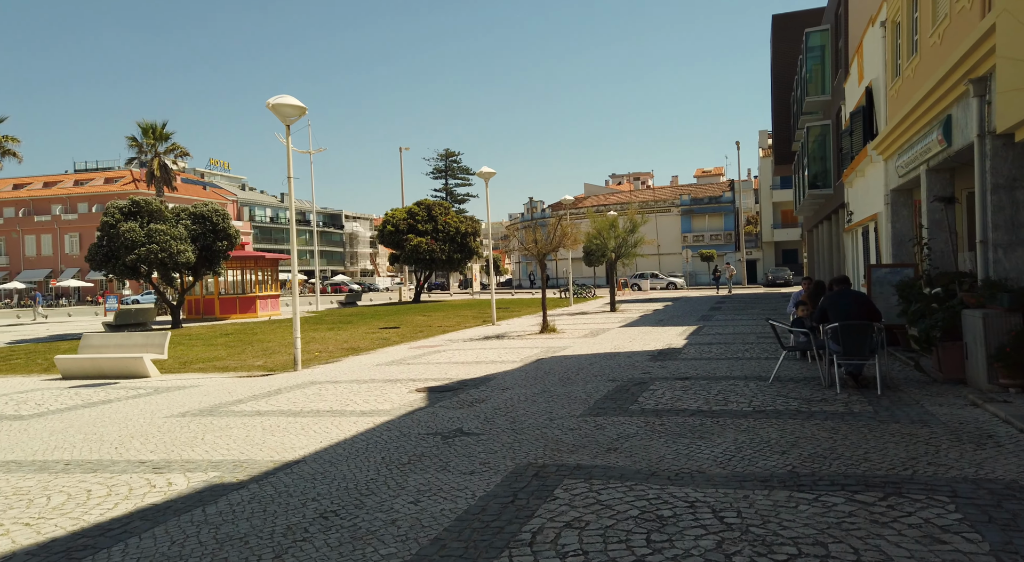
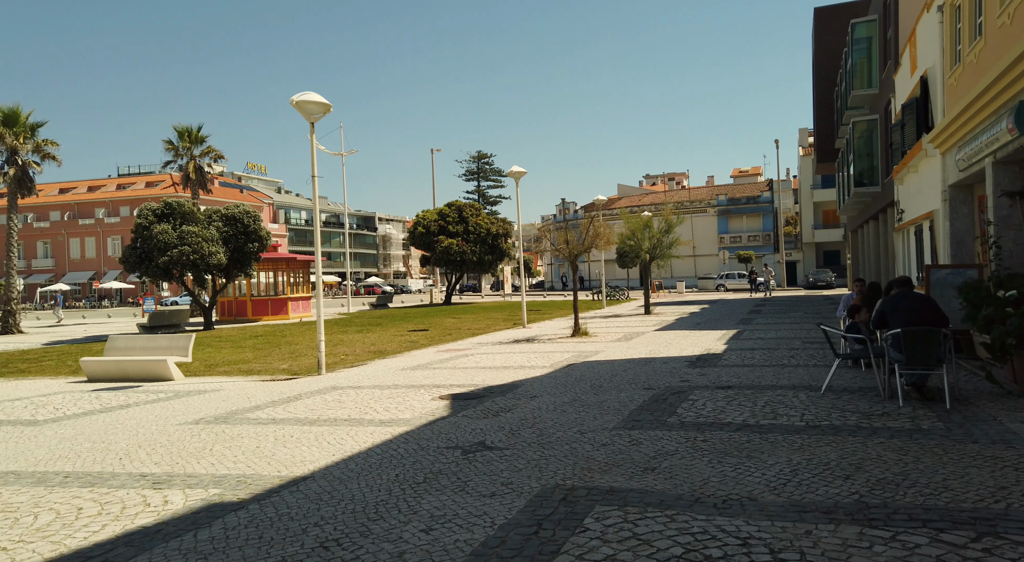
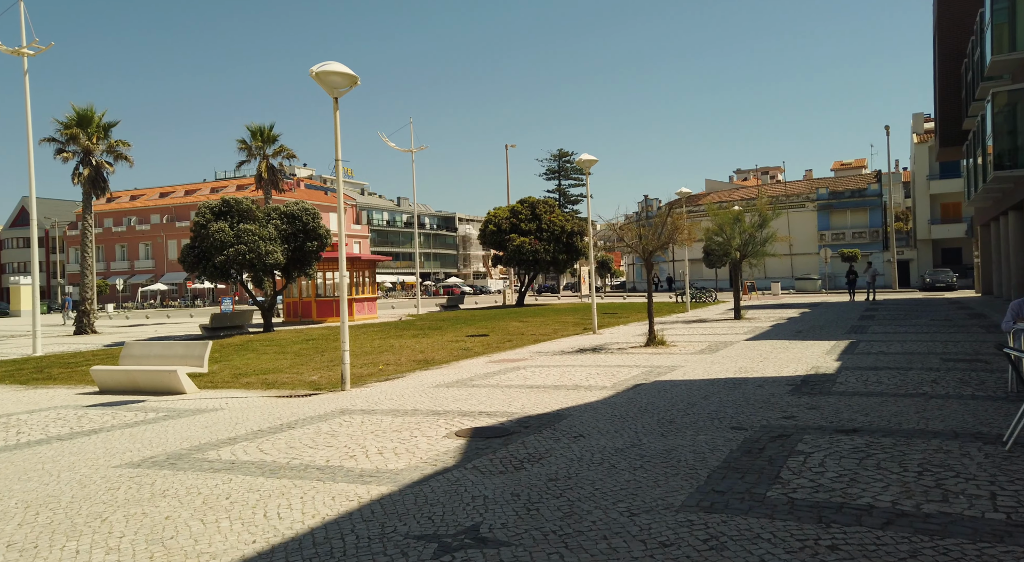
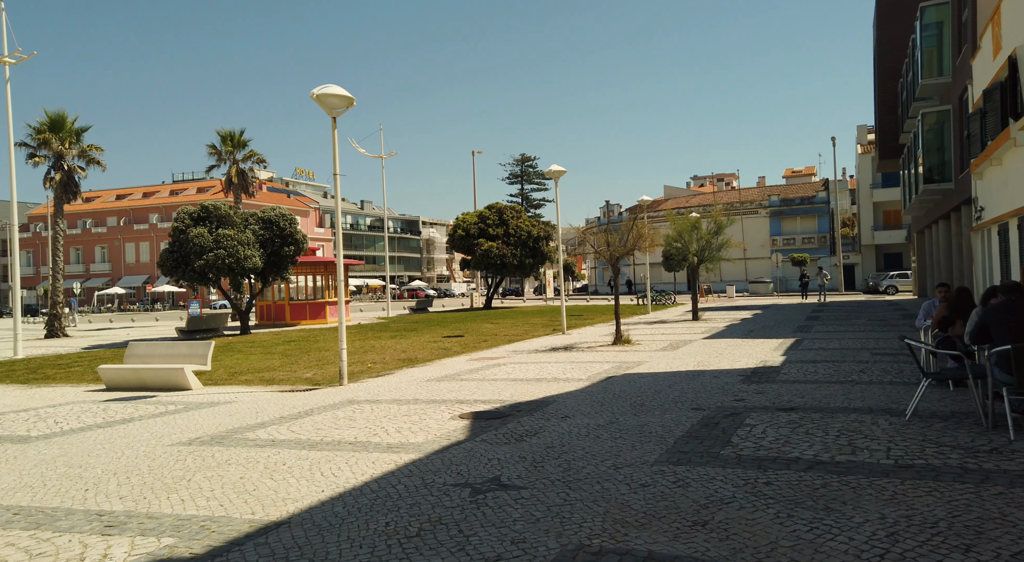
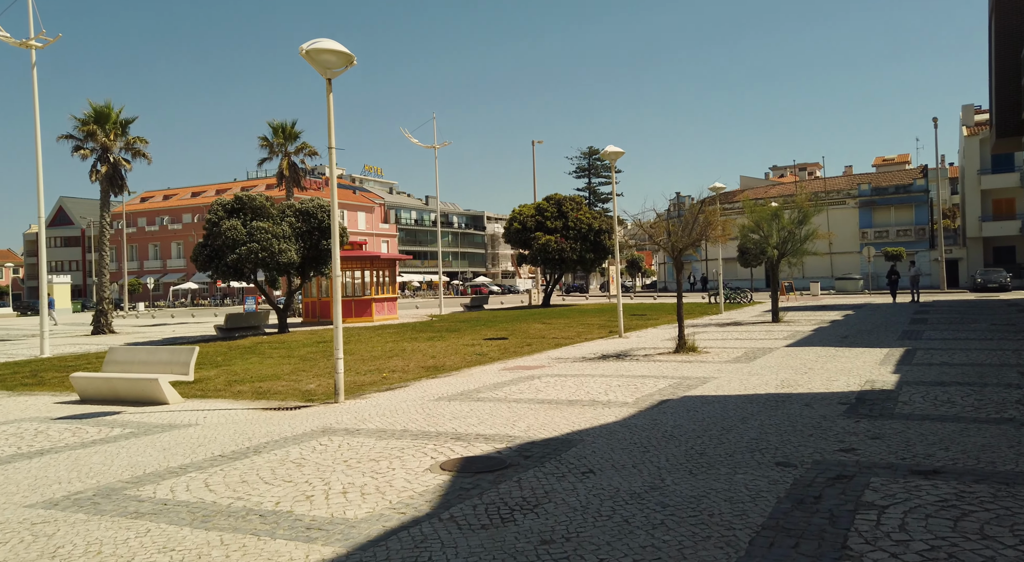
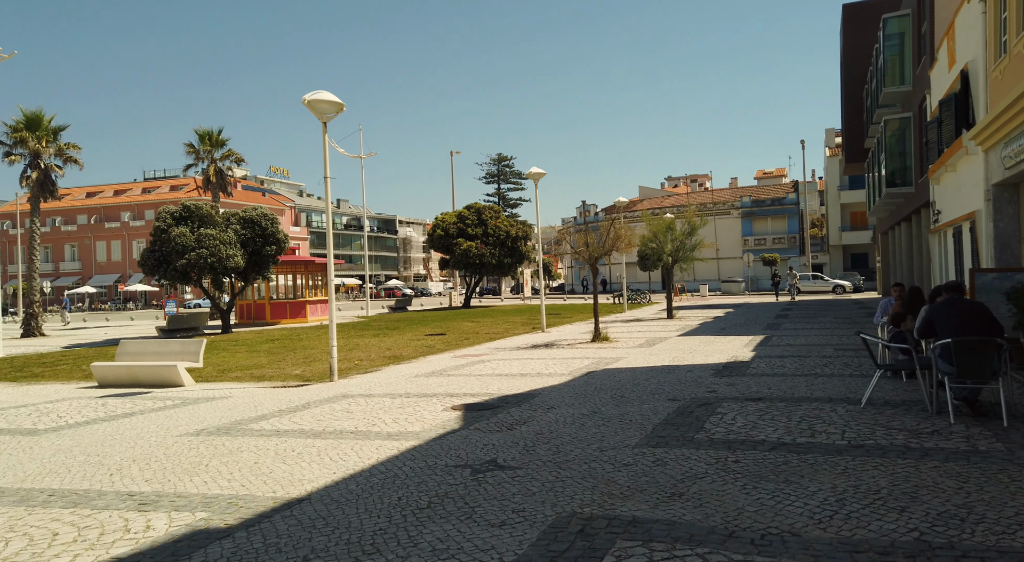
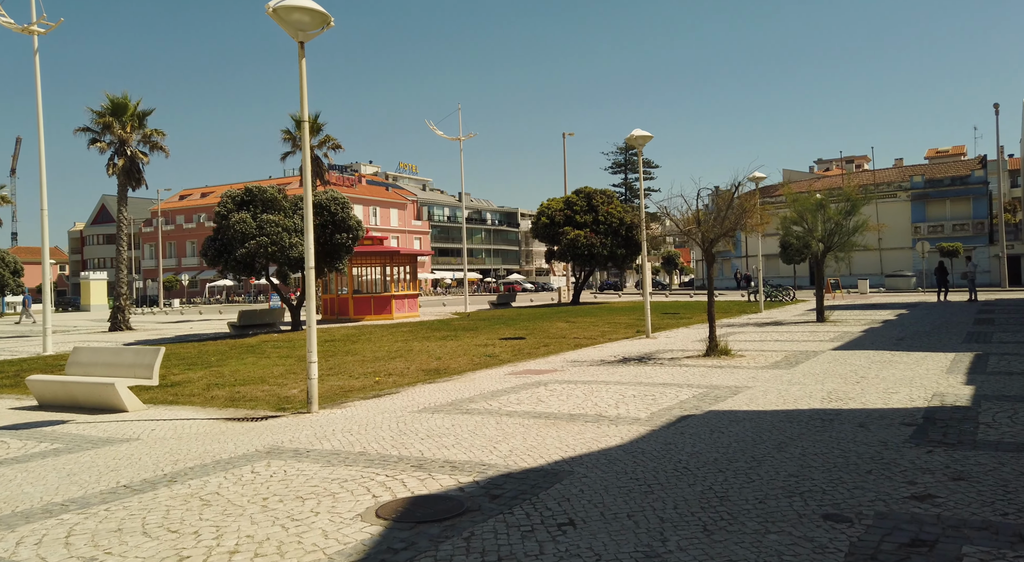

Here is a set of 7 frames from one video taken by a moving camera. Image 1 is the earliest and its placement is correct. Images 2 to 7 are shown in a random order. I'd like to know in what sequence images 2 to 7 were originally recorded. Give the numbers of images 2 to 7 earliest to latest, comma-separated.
2, 6, 4, 3, 5, 7
